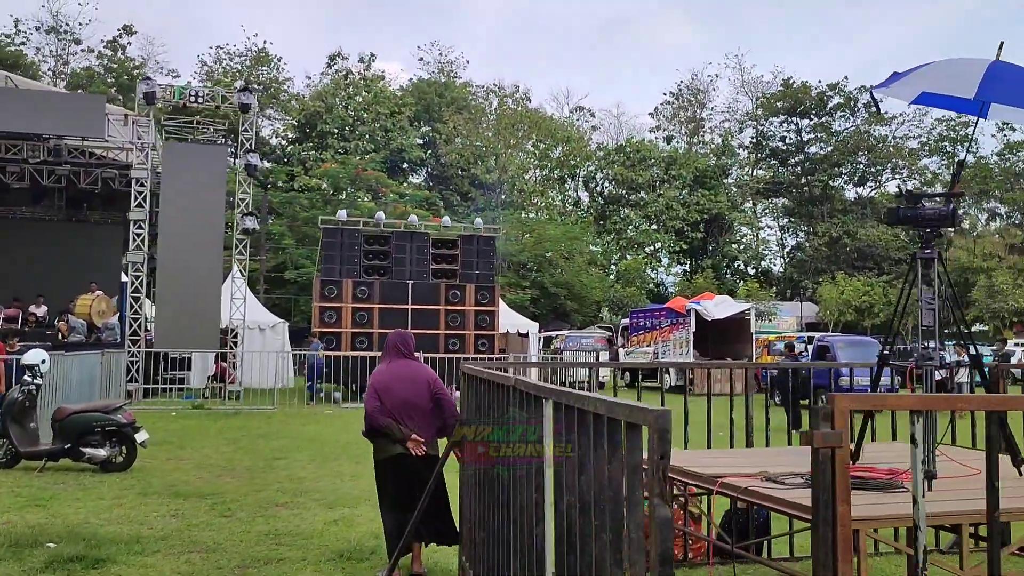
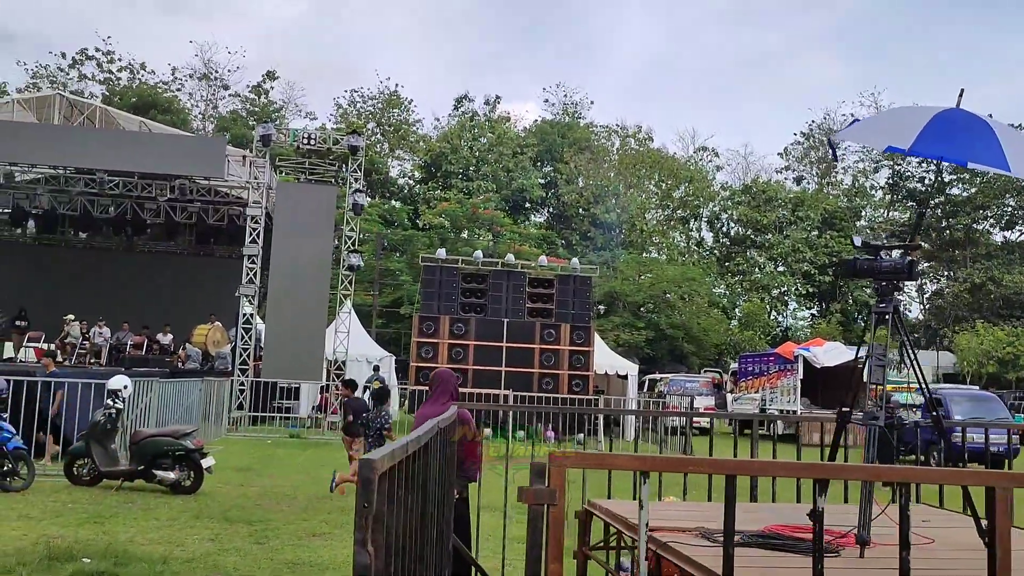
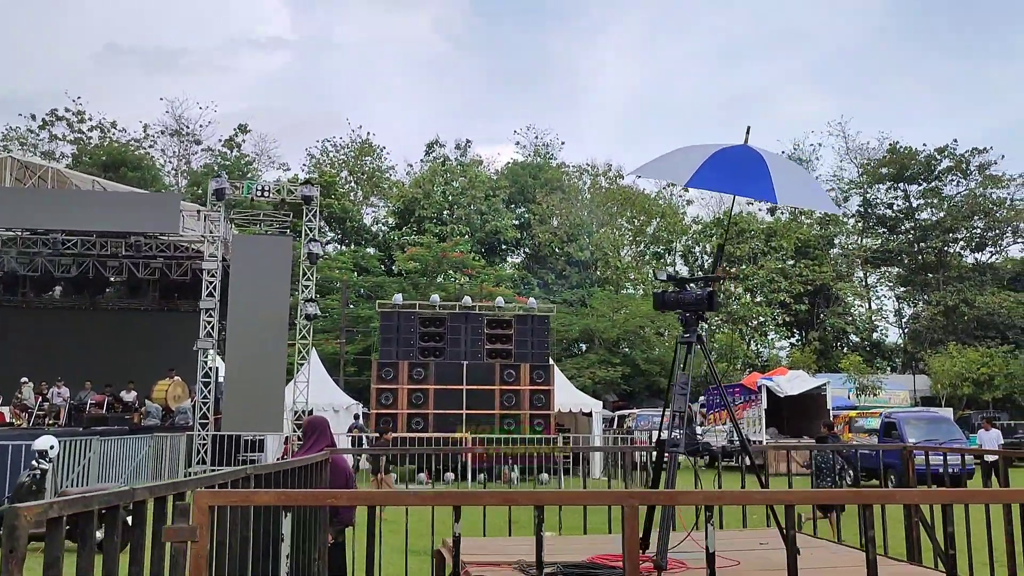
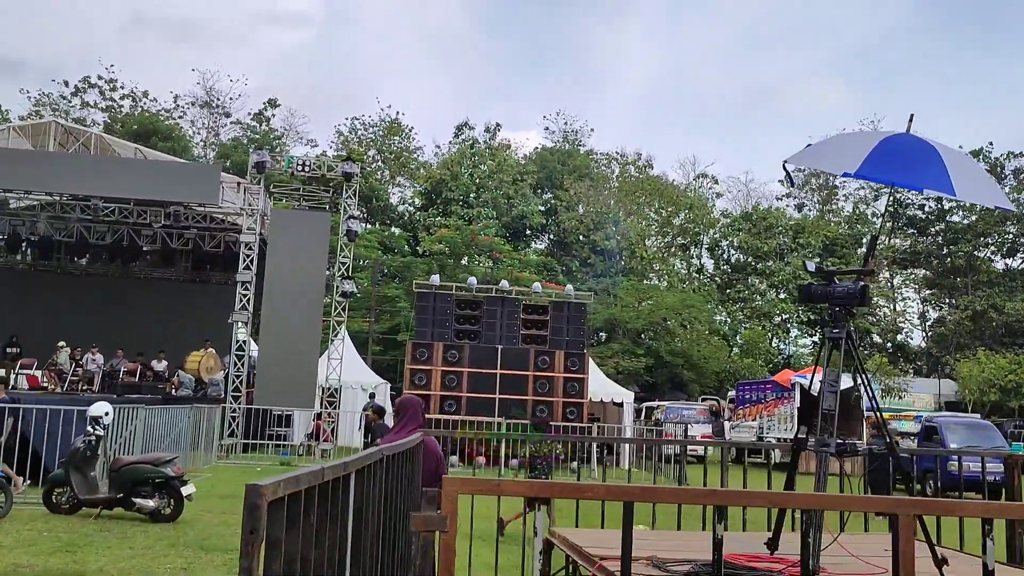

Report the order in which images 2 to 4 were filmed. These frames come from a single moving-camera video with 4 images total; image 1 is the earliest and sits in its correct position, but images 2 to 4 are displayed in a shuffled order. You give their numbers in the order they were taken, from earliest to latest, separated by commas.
2, 4, 3
